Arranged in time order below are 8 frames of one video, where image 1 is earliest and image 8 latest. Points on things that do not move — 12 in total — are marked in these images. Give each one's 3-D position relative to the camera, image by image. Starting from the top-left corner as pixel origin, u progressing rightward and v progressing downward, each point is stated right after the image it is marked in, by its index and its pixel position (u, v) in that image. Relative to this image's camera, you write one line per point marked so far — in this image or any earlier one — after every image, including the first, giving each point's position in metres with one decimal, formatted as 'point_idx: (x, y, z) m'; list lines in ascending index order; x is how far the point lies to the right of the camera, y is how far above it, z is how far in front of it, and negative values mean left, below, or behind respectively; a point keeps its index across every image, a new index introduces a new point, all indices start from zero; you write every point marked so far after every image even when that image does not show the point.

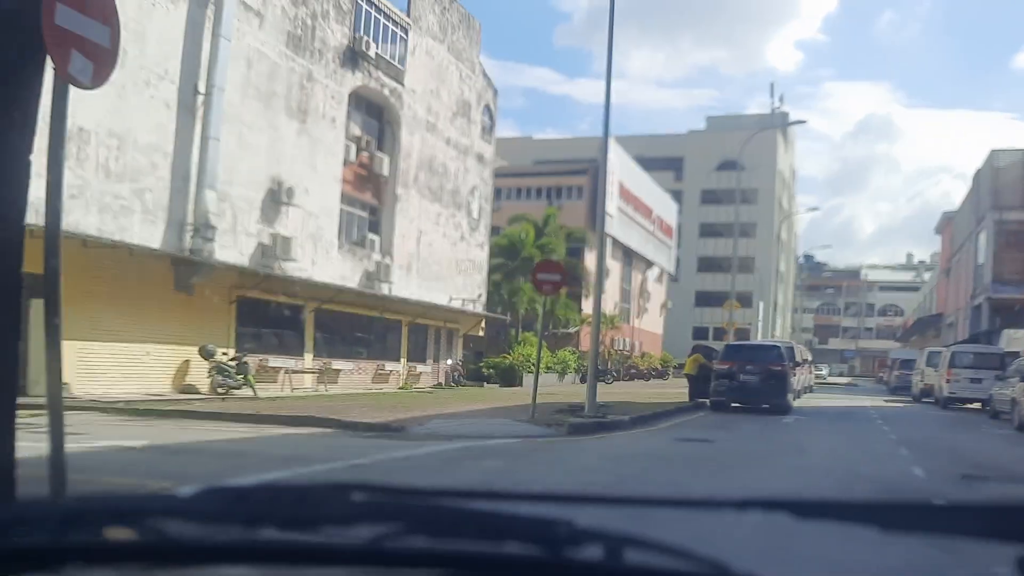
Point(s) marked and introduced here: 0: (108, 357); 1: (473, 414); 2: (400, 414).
0: (-8.5, -1.4, +19.2) m
1: (-0.8, -2.5, +17.8) m
2: (-2.2, -2.5, +18.0) m
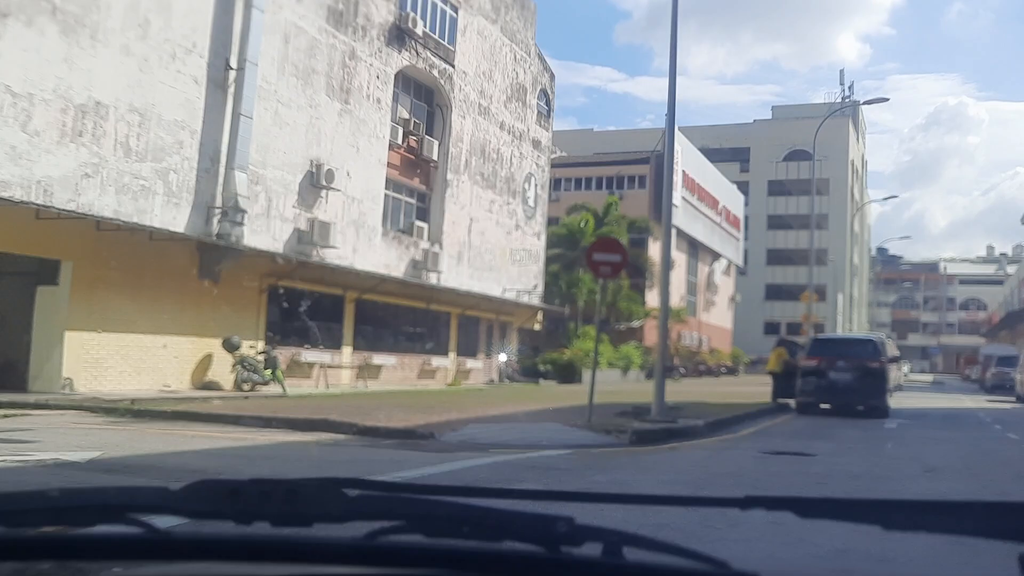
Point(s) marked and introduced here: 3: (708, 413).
0: (-7.5, -1.2, +17.3) m
1: (+0.1, -2.2, +15.4) m
2: (-1.3, -2.2, +15.7) m
3: (+3.6, -2.3, +16.6) m
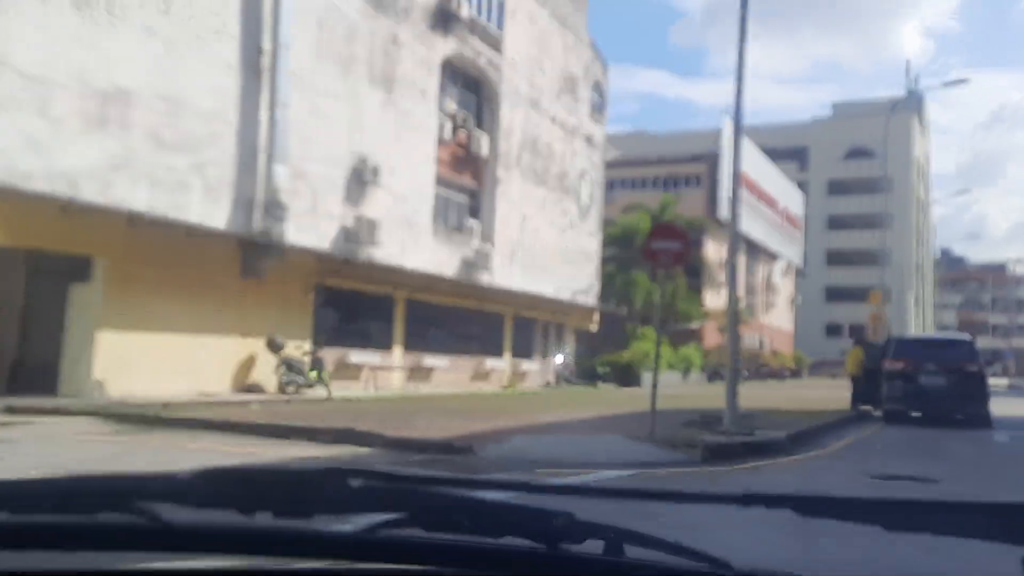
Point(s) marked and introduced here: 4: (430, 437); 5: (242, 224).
0: (-6.5, -1.1, +16.4) m
1: (+1.0, -2.2, +14.1) m
2: (-0.3, -2.1, +14.5) m
3: (+4.5, -2.2, +15.1) m
4: (-1.2, -2.1, +13.0) m
5: (-5.2, +1.3, +17.7) m
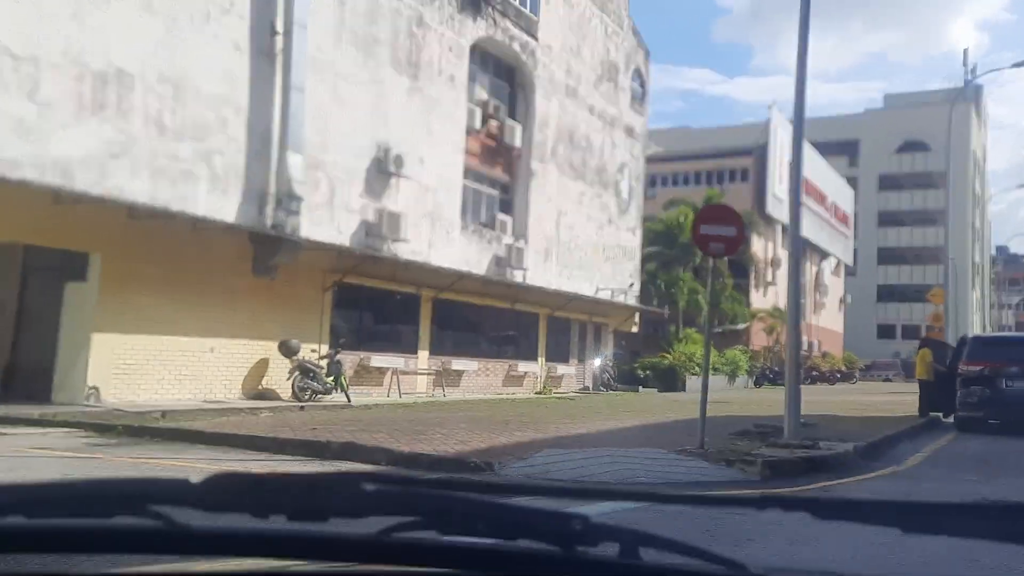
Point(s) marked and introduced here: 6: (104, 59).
0: (-6.0, -1.1, +15.2) m
1: (+1.4, -2.1, +12.6) m
2: (+0.1, -2.1, +13.0) m
3: (+5.0, -2.1, +13.4) m
4: (-0.8, -2.0, +11.6) m
5: (-4.7, +1.3, +16.4) m
6: (-6.2, +3.5, +14.0) m
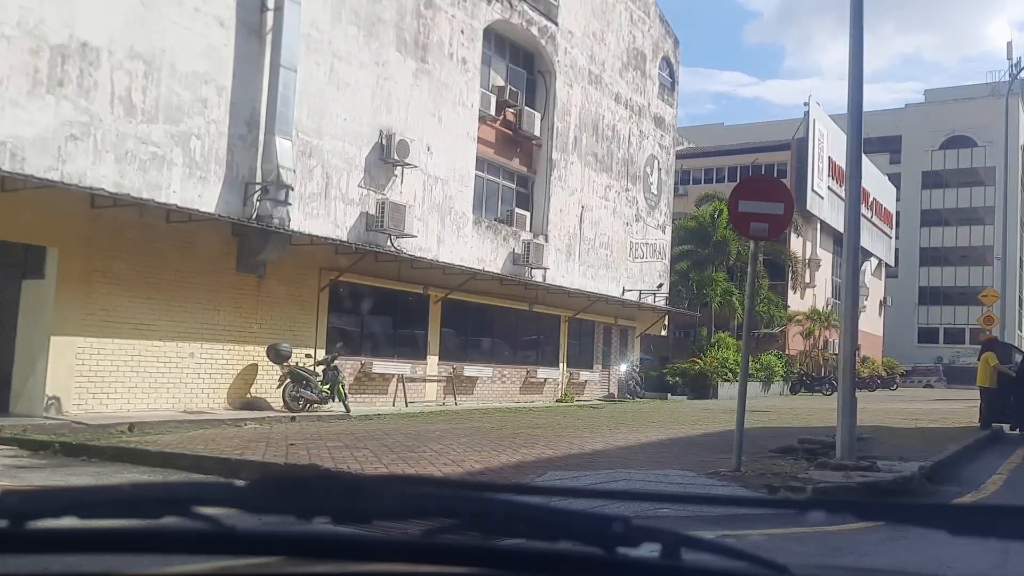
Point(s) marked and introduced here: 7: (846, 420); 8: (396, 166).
0: (-5.8, -1.1, +13.7) m
1: (+1.5, -2.0, +10.9) m
2: (+0.1, -2.0, +11.3) m
3: (+5.1, -2.0, +11.5) m
4: (-0.8, -1.9, +10.0) m
5: (-4.5, +1.3, +15.0) m
6: (-6.2, +3.5, +12.5) m
7: (+3.6, -1.5, +10.2) m
8: (-2.4, +2.5, +18.3) m
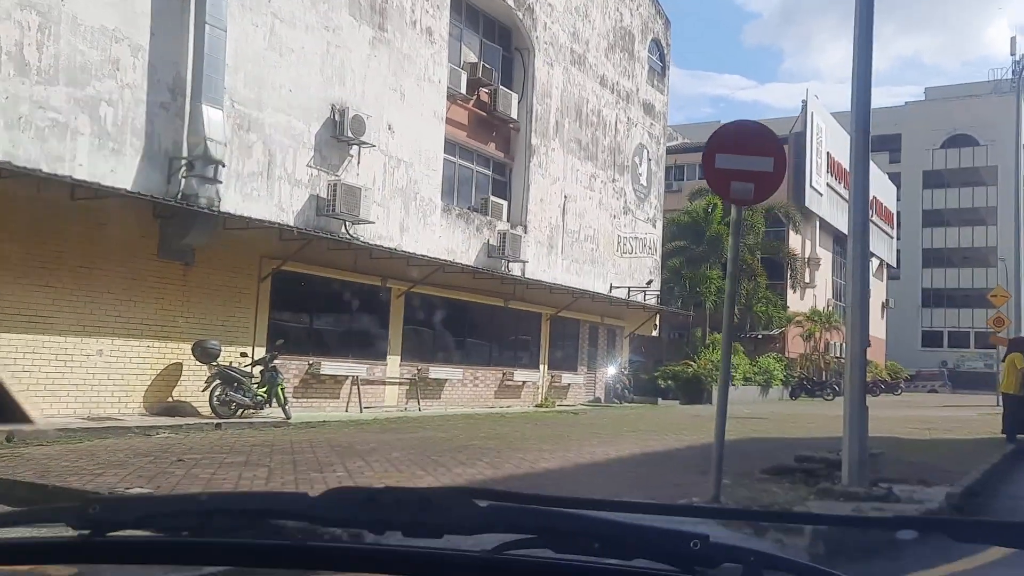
0: (-6.4, -0.9, +11.8) m
1: (+0.9, -1.8, +8.9) m
2: (-0.5, -1.8, +9.4) m
3: (+4.4, -1.9, +9.6) m
4: (-1.4, -1.8, +8.0) m
5: (-5.1, +1.5, +13.0) m
6: (-6.7, +3.7, +10.6) m
7: (+3.0, -1.3, +8.2) m
8: (-3.0, +2.6, +16.4) m
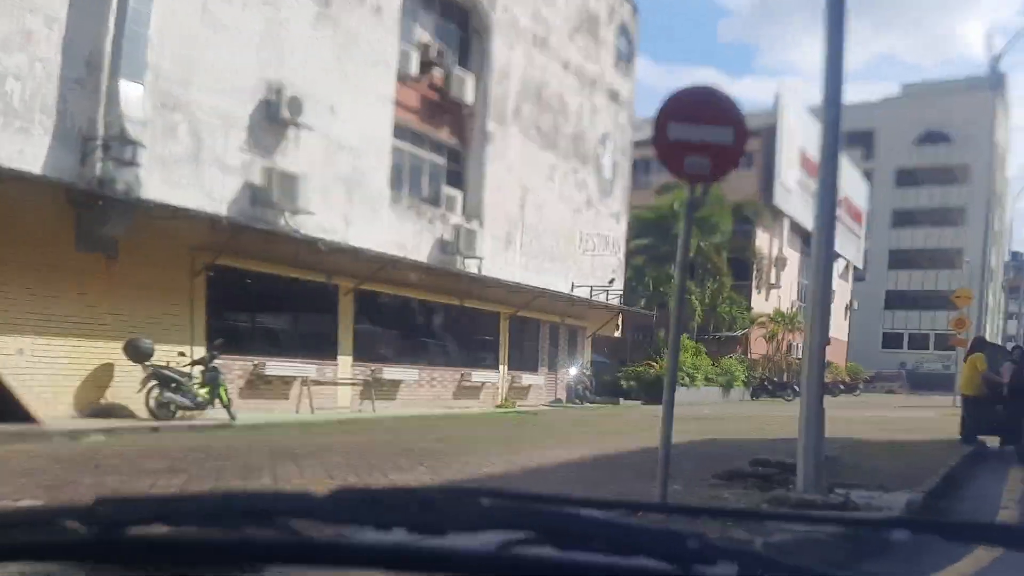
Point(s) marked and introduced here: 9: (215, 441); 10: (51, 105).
0: (-7.0, -0.8, +11.2) m
1: (+0.3, -1.8, +8.6) m
2: (-1.0, -1.8, +9.0) m
3: (+3.9, -1.9, +9.4) m
4: (-1.9, -1.7, +7.6) m
5: (-5.7, +1.5, +12.5) m
6: (-7.3, +3.8, +10.0) m
7: (+2.5, -1.3, +7.9) m
8: (-3.7, +2.7, +15.8) m
9: (-3.6, -1.9, +11.3) m
10: (-5.9, +2.3, +12.3) m
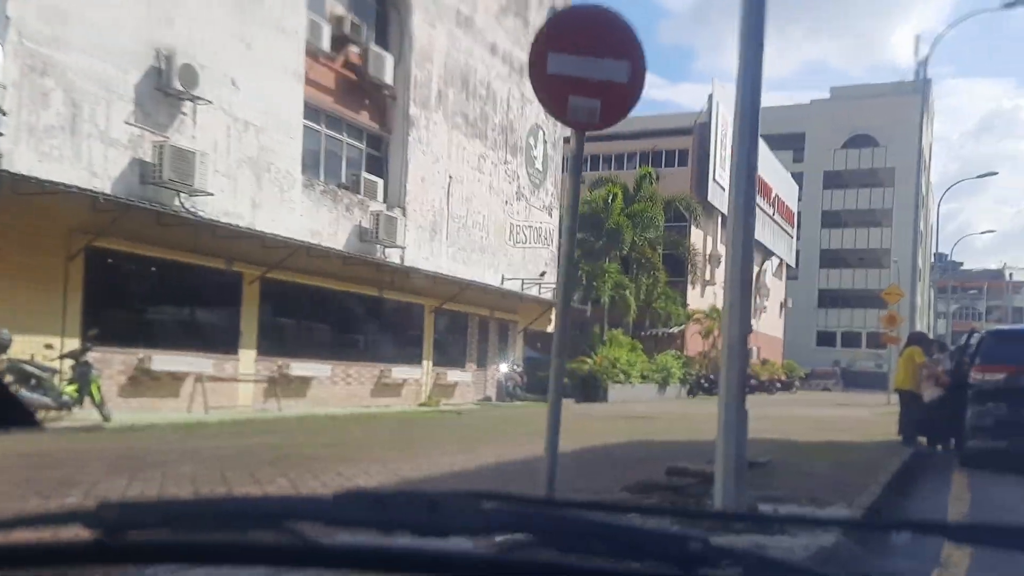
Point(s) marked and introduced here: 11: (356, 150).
0: (-8.1, -0.6, +9.6) m
1: (-0.5, -1.7, +7.5) m
2: (-1.9, -1.6, +7.8) m
3: (+3.0, -1.8, +8.5) m
4: (-2.7, -1.6, +6.3) m
5: (-6.8, +1.7, +10.9) m
6: (-8.2, +4.0, +8.4) m
7: (+1.7, -1.2, +7.0) m
8: (-5.0, +2.9, +14.4) m
9: (-4.6, -1.7, +9.9) m
10: (-7.0, +2.5, +10.8) m
11: (-3.2, +2.8, +19.0) m
